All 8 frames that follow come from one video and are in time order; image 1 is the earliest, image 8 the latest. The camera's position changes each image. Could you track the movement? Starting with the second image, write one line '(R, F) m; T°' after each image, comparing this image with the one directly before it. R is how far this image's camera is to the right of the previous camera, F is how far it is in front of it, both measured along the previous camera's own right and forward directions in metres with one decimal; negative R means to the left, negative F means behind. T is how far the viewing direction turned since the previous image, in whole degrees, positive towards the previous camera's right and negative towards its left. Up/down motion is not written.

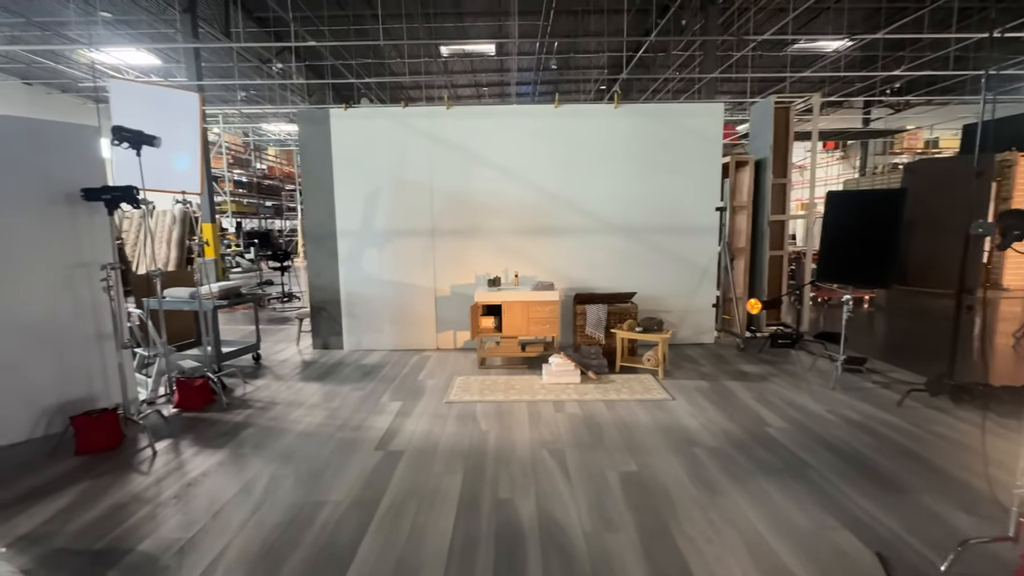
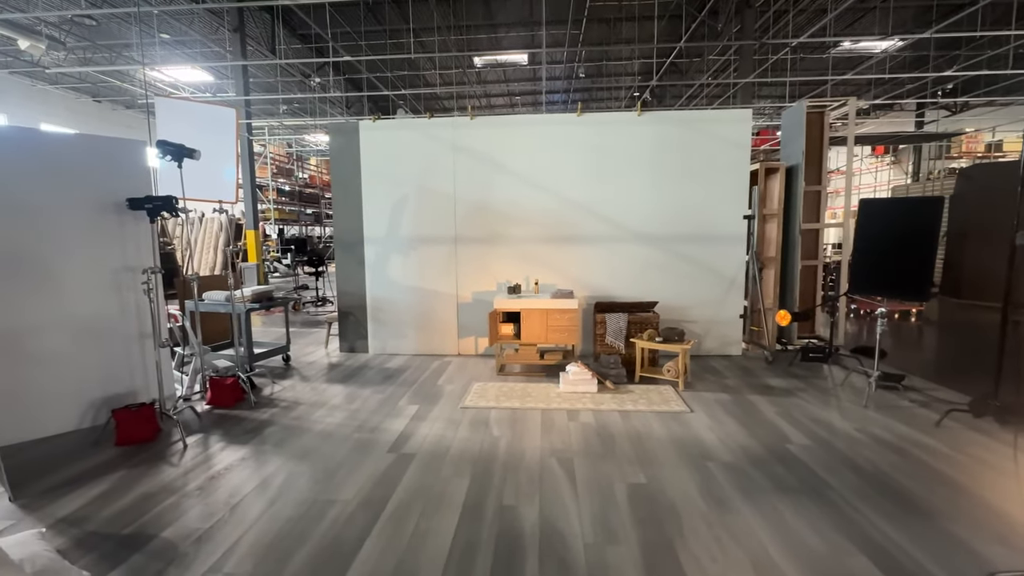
(+0.1, 0.0) m; -4°
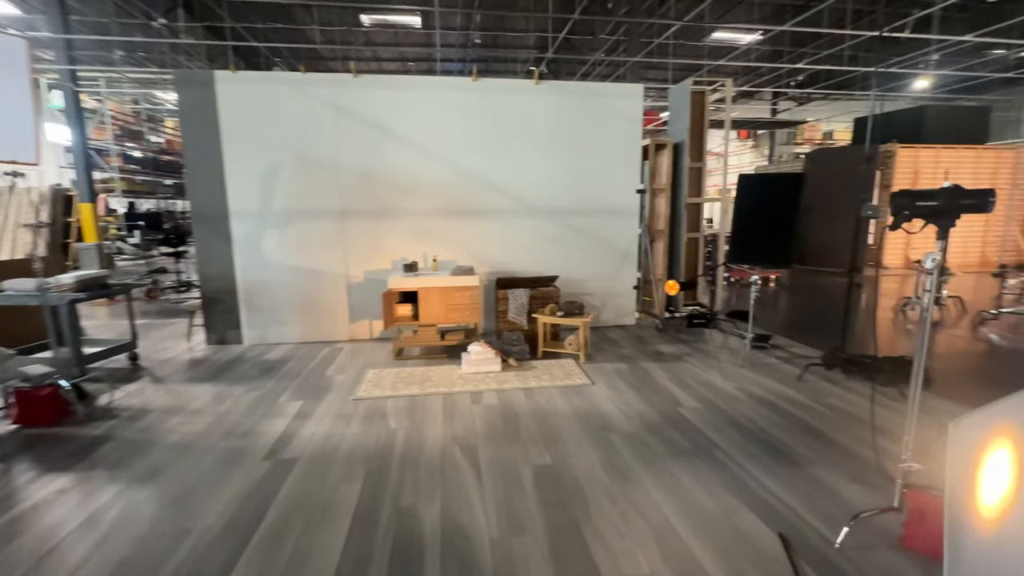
(0.0, +0.2) m; +12°
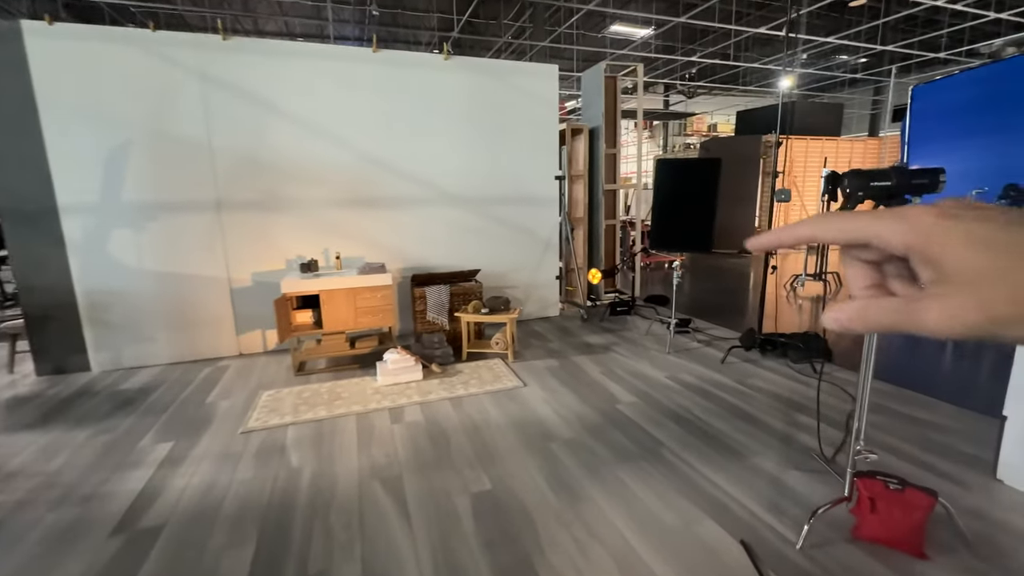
(0.0, +0.3) m; +11°
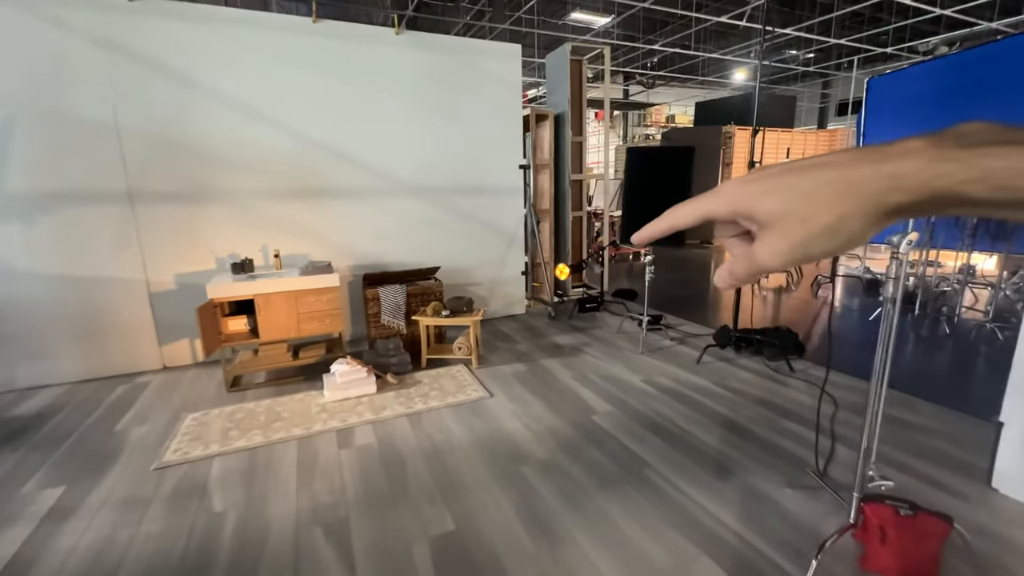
(0.0, +0.3) m; +5°
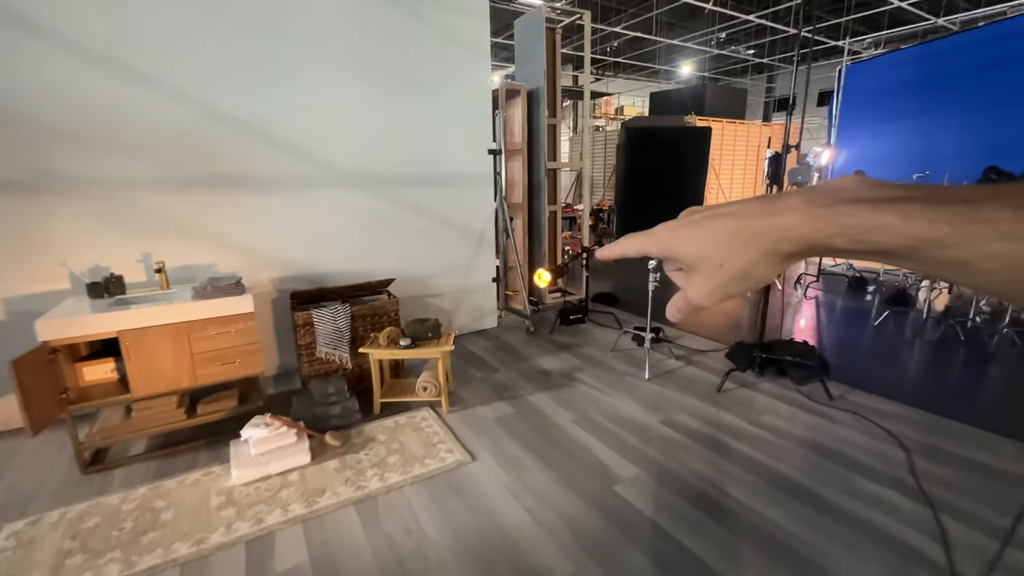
(-0.2, +0.8) m; +6°
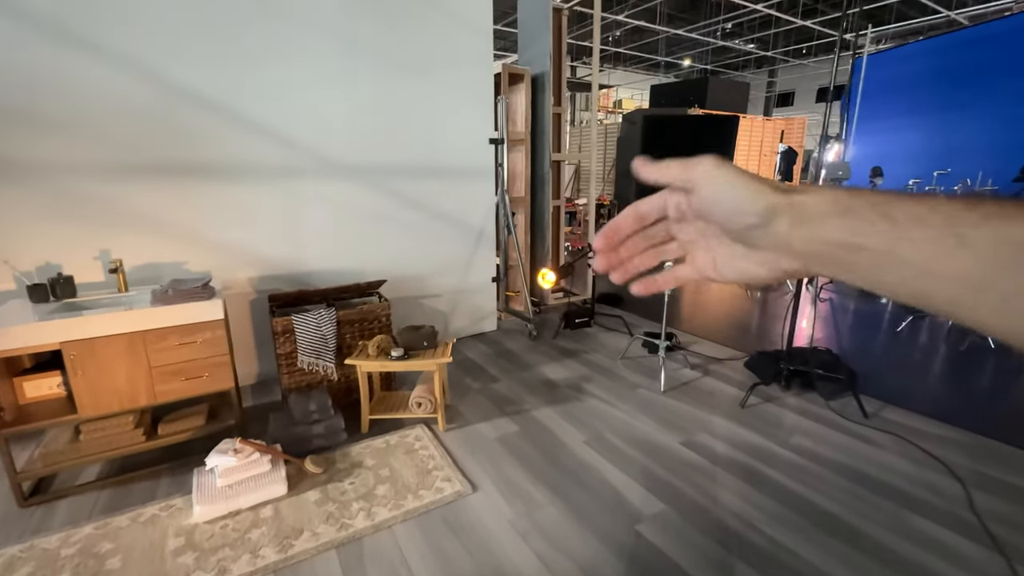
(-0.1, +0.3) m; +1°
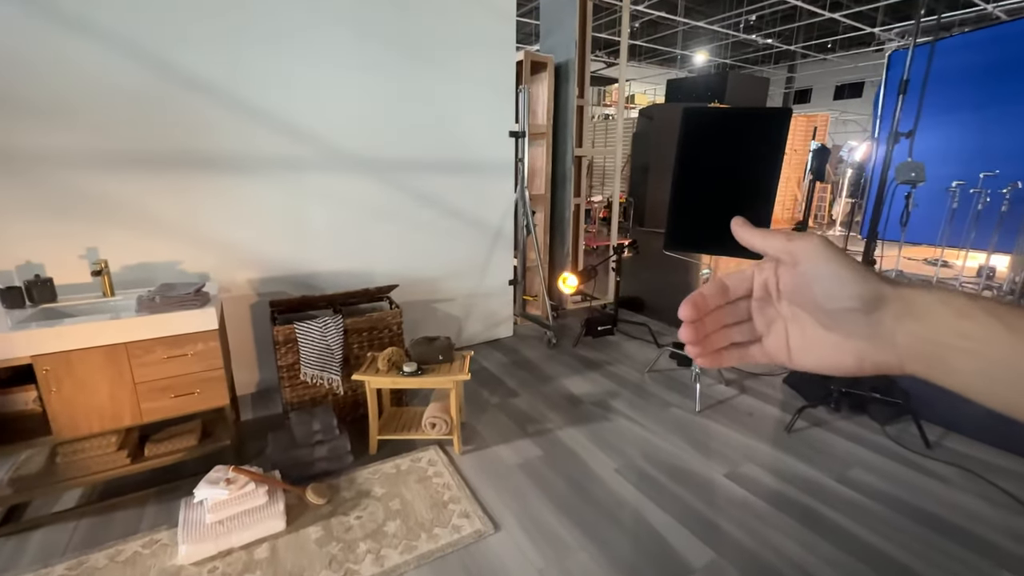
(-0.1, +0.2) m; -1°
